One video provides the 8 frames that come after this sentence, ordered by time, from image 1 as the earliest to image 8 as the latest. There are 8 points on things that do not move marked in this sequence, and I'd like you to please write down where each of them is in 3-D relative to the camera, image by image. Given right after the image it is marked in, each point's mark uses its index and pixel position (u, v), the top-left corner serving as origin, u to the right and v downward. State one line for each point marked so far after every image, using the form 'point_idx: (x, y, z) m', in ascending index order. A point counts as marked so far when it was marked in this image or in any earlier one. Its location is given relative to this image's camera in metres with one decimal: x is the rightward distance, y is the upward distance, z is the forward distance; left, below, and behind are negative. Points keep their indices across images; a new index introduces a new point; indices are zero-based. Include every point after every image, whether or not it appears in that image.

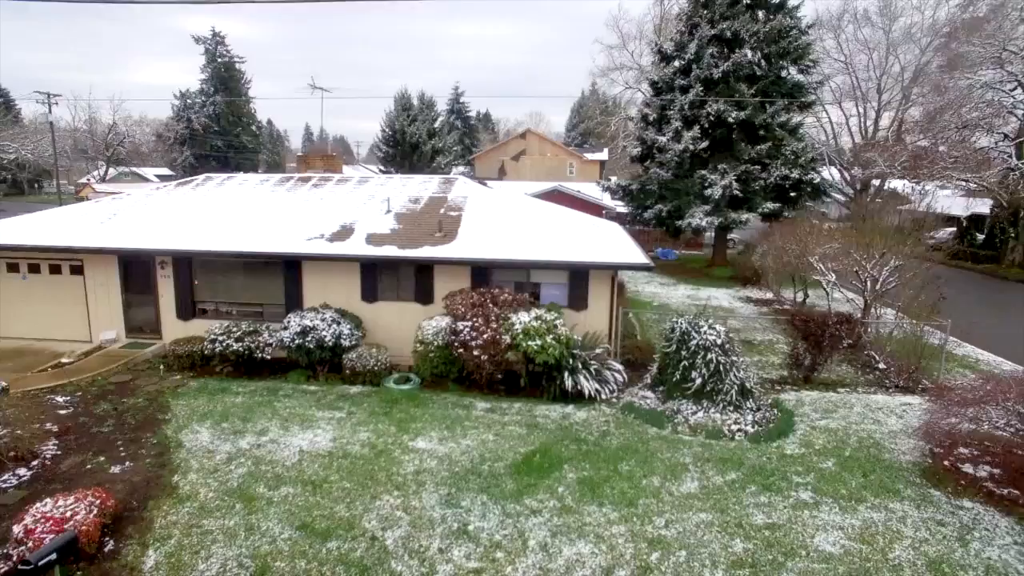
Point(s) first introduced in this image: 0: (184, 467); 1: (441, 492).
0: (-3.8, -2.1, +7.5) m
1: (-0.7, -2.2, +7.1) m
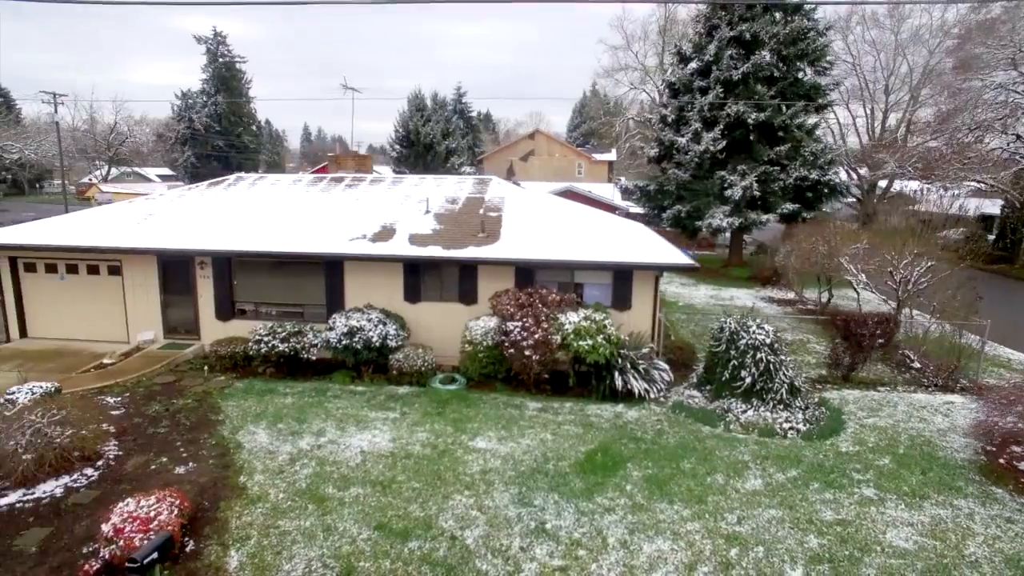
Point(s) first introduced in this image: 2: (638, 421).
0: (-3.0, -2.1, +7.5) m
1: (+0.1, -2.2, +7.2) m
2: (+1.8, -1.8, +9.0) m
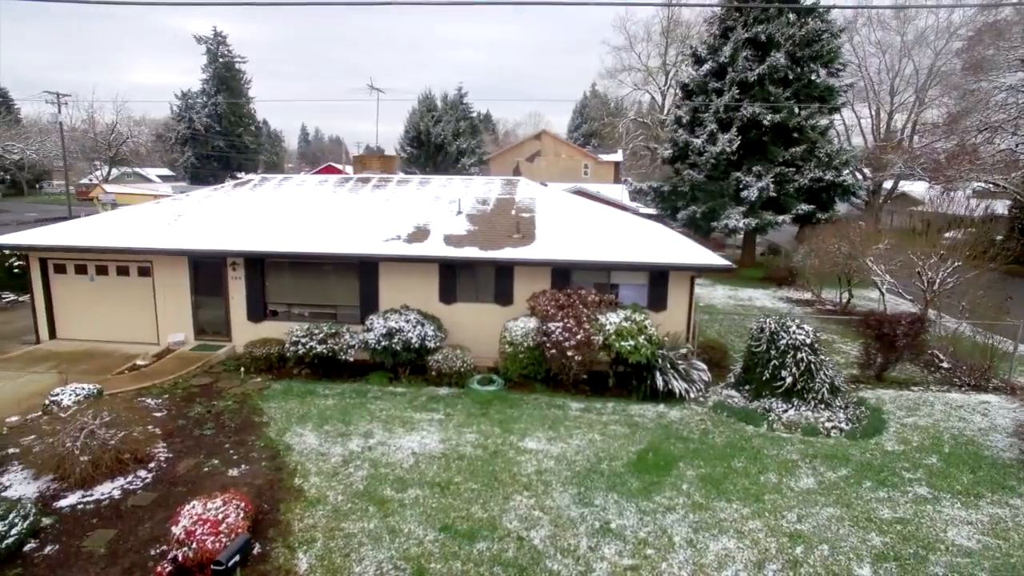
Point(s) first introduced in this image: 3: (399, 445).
0: (-2.4, -2.1, +7.5) m
1: (+0.7, -2.2, +7.2) m
2: (+2.4, -1.8, +9.1) m
3: (-1.4, -2.0, +8.1) m
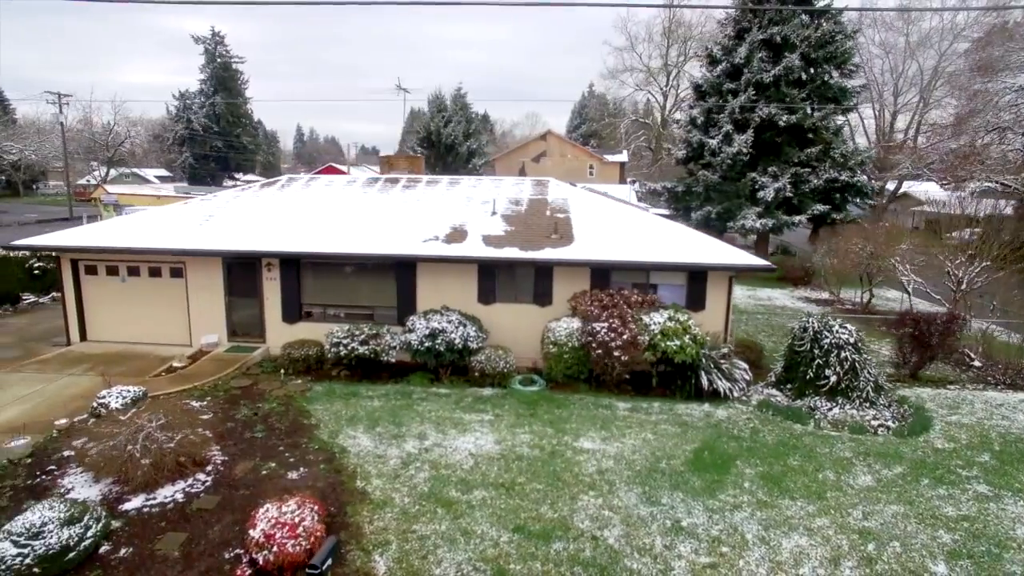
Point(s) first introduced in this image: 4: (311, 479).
0: (-1.7, -2.1, +7.5) m
1: (+1.4, -2.2, +7.2) m
2: (+3.0, -1.8, +9.1) m
3: (-0.7, -2.0, +8.1) m
4: (-2.3, -2.2, +7.3) m
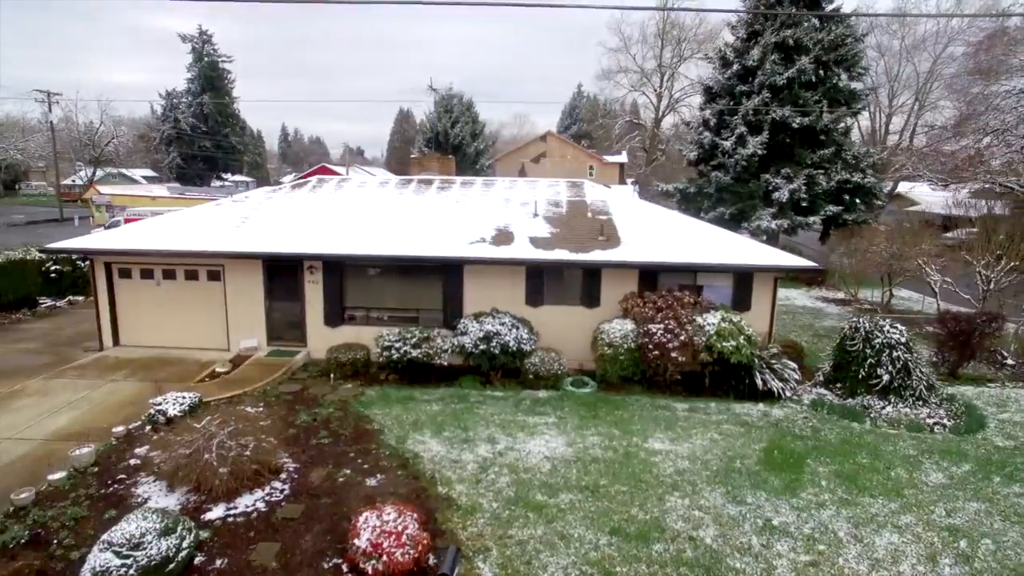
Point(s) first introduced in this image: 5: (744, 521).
0: (-0.8, -2.2, +7.4) m
1: (+2.3, -2.3, +7.2) m
2: (+3.9, -1.8, +9.2) m
3: (+0.2, -2.0, +8.1) m
4: (-1.3, -2.2, +7.2) m
5: (+2.4, -2.4, +6.7) m
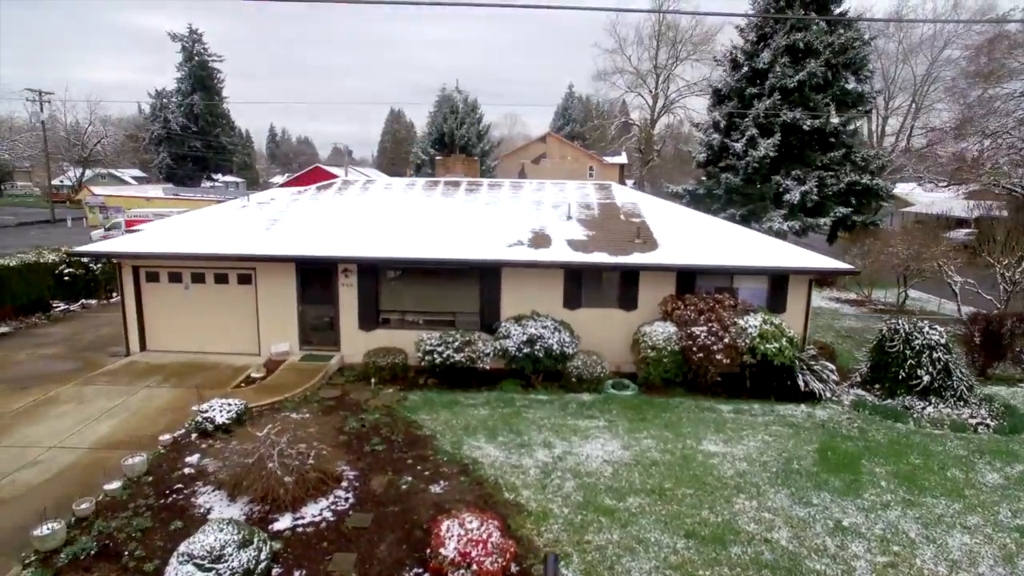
0: (-0.1, -2.2, +7.3) m
1: (+3.0, -2.3, +7.3) m
2: (+4.6, -1.9, +9.3) m
3: (+0.9, -2.0, +8.1) m
4: (-0.6, -2.3, +7.2) m
5: (+3.1, -2.4, +6.7) m
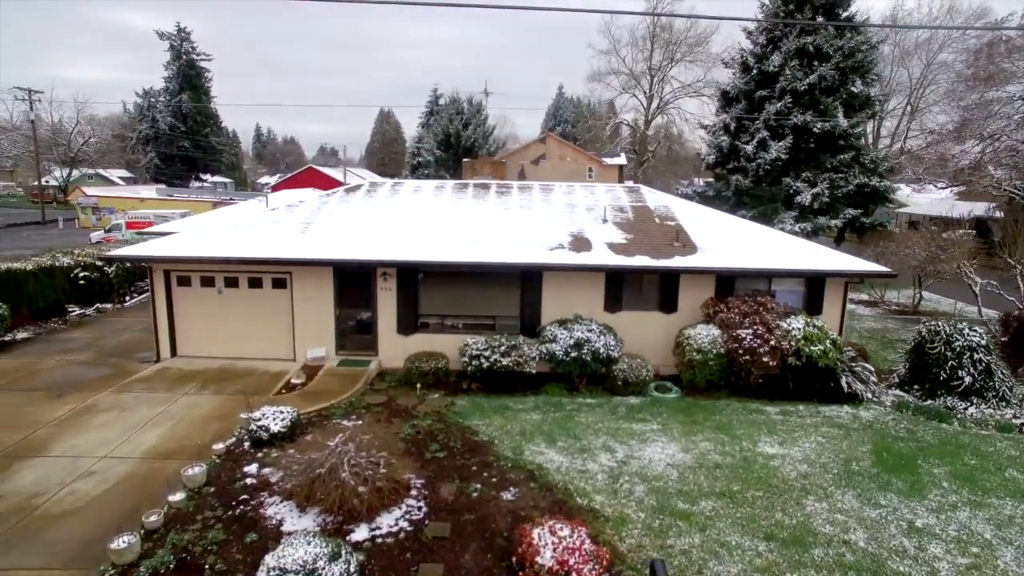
0: (+0.7, -2.3, +7.3) m
1: (+3.8, -2.3, +7.3) m
2: (+5.3, -1.9, +9.4) m
3: (+1.7, -2.1, +8.0) m
4: (+0.2, -2.3, +7.1) m
5: (+3.9, -2.5, +6.8) m
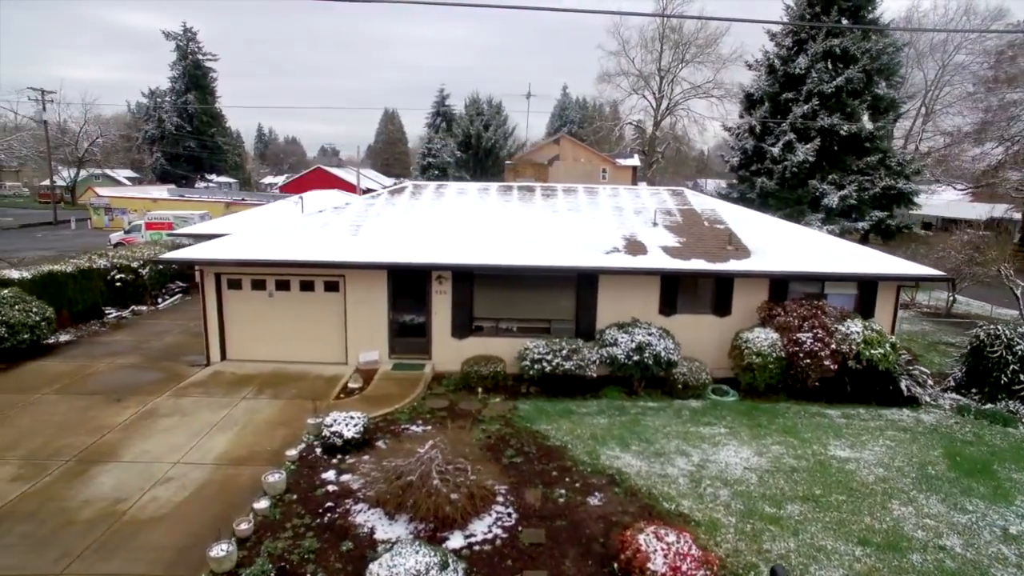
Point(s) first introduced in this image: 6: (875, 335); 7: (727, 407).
0: (+1.7, -2.3, +7.3) m
1: (+4.8, -2.4, +7.3) m
2: (+6.2, -2.0, +9.4) m
3: (+2.6, -2.1, +8.0) m
4: (+1.1, -2.4, +7.1) m
5: (+4.9, -2.5, +6.8) m
6: (+5.6, -0.7, +9.9) m
7: (+3.2, -1.8, +9.7) m
